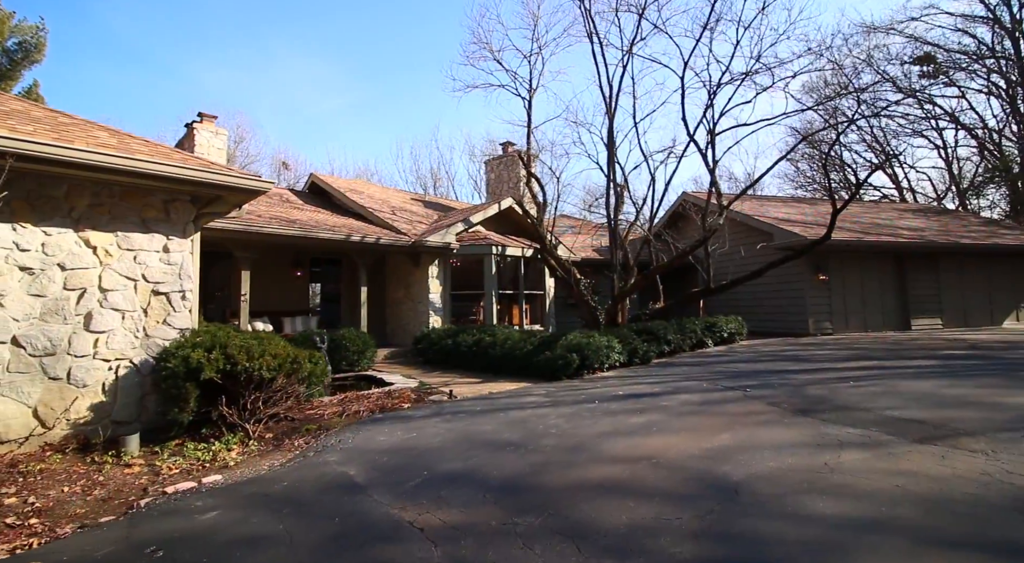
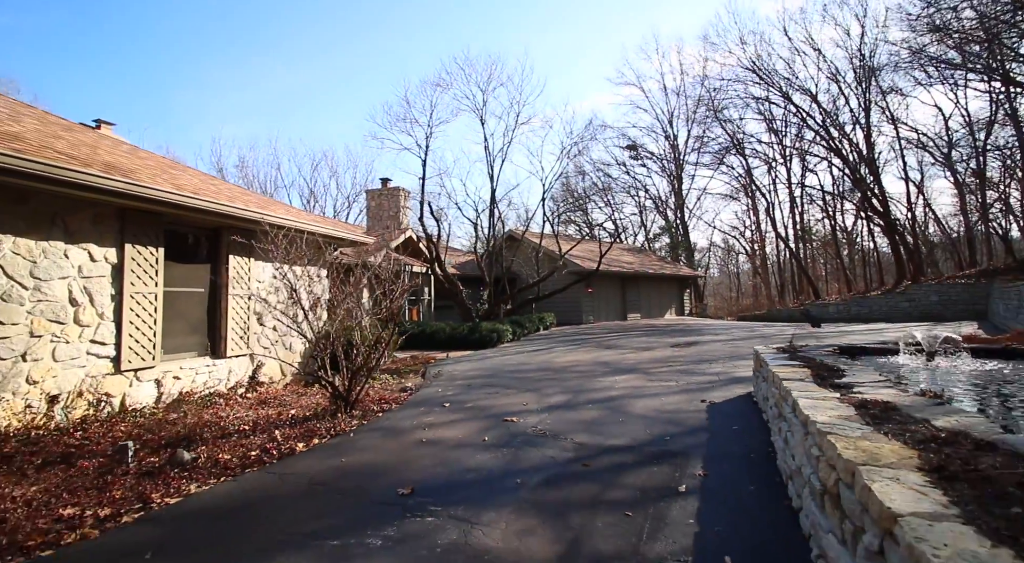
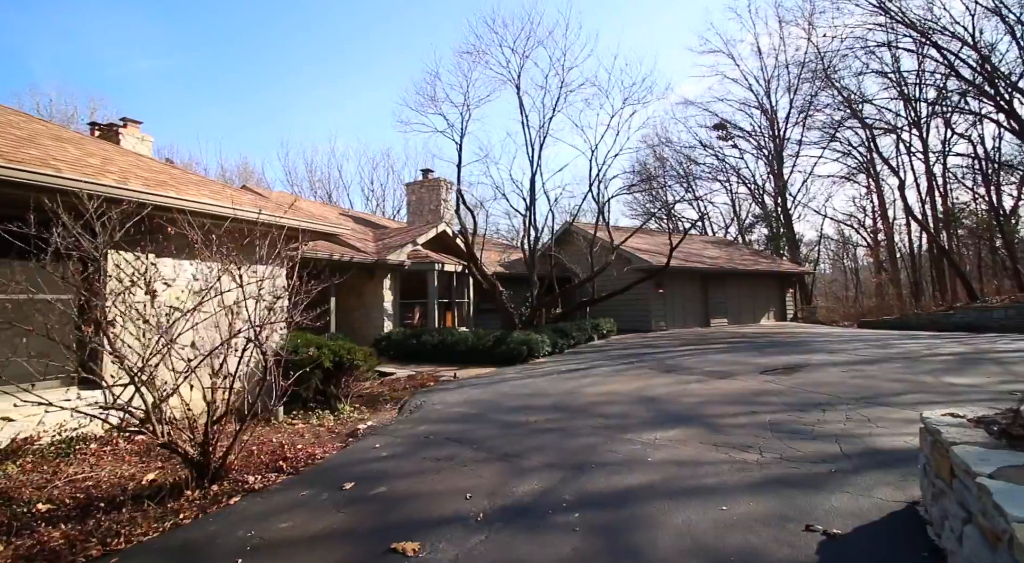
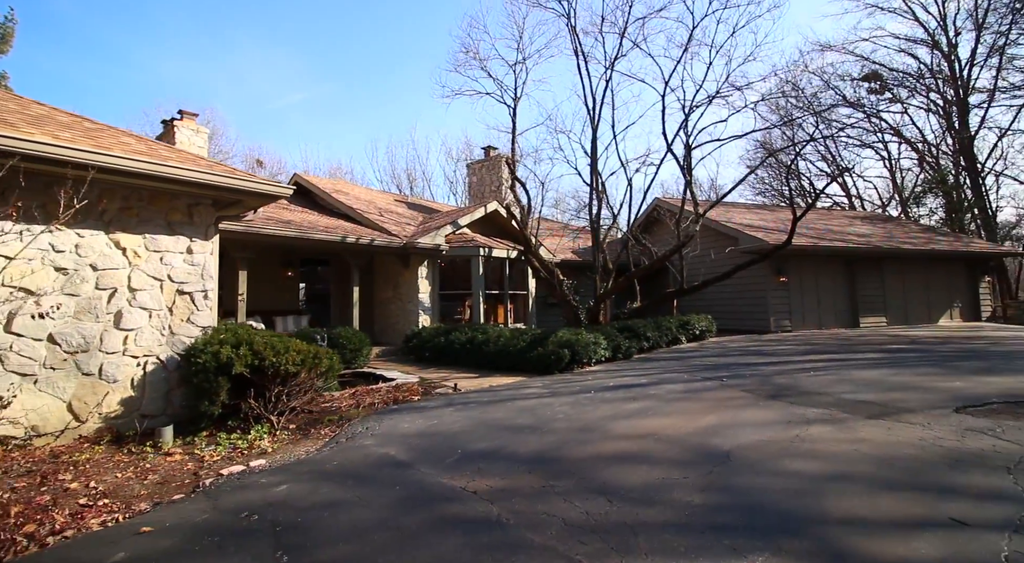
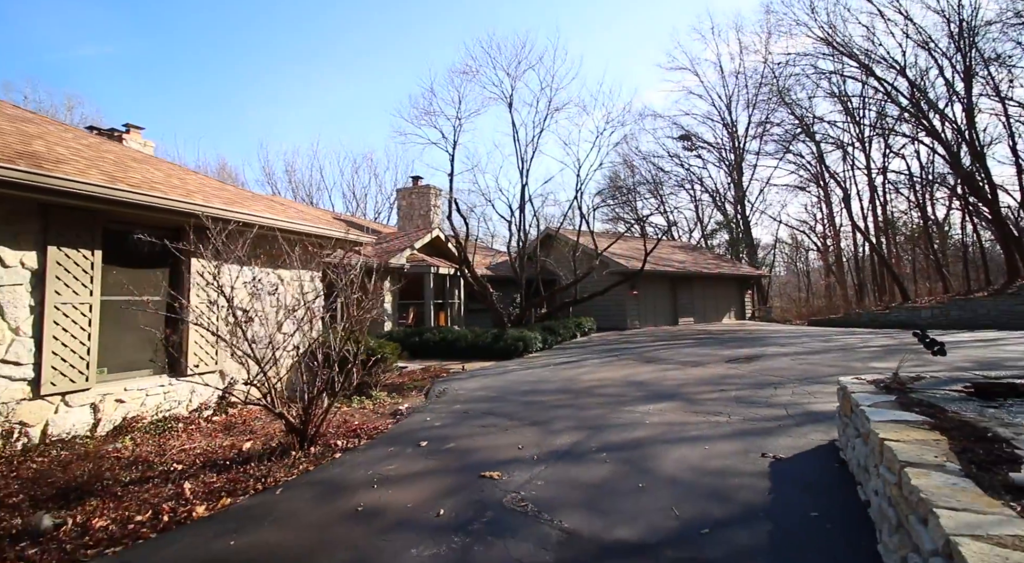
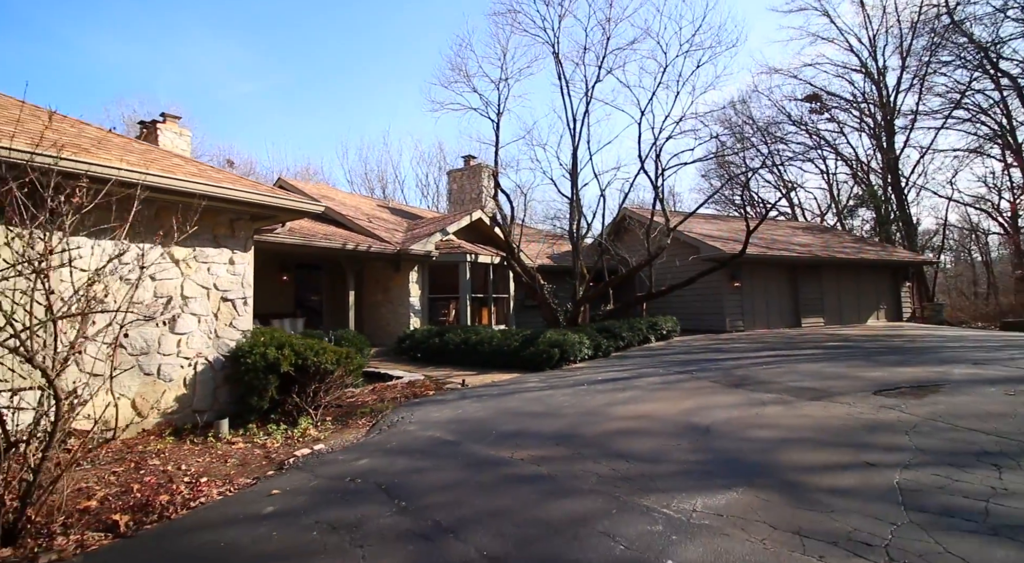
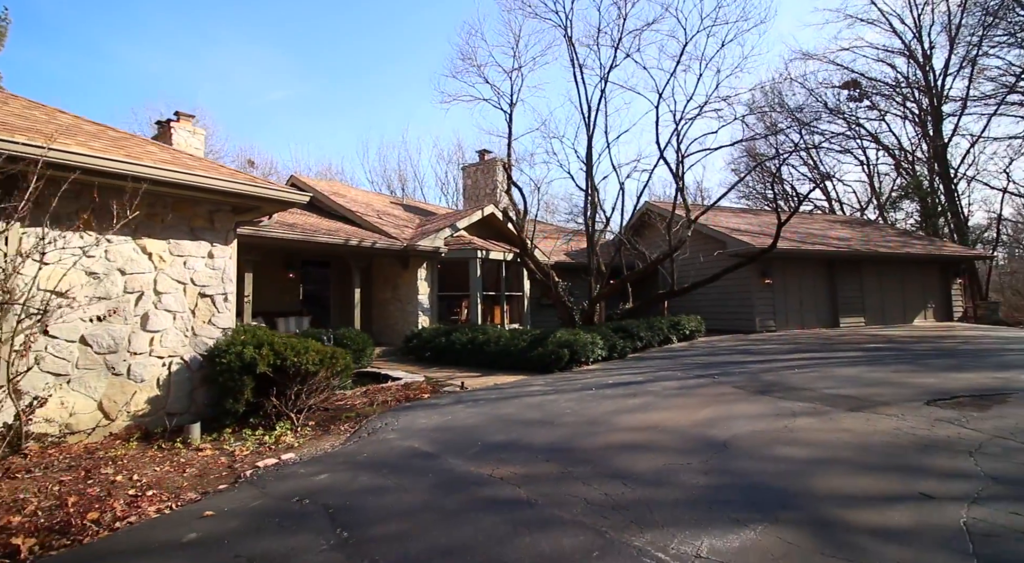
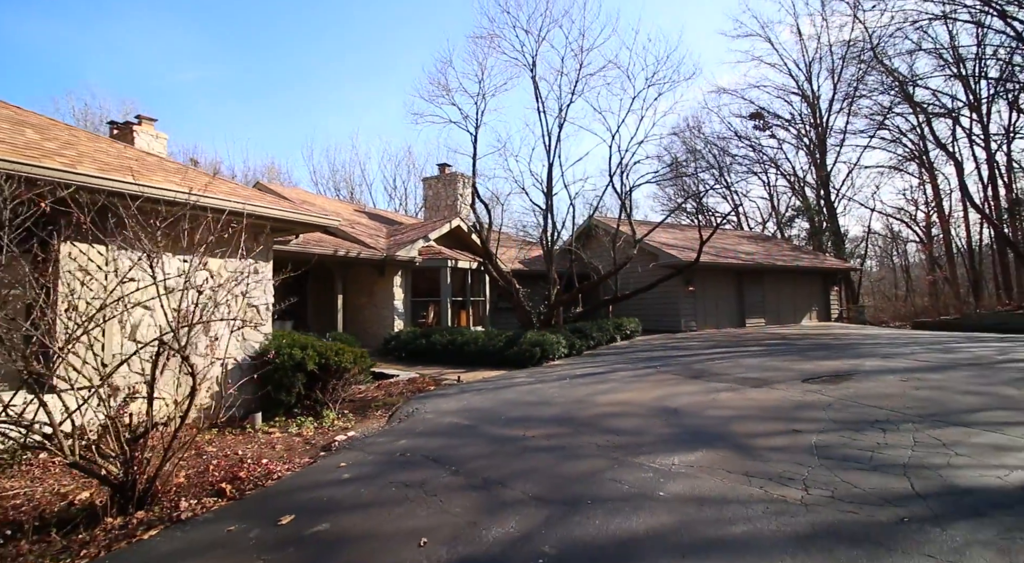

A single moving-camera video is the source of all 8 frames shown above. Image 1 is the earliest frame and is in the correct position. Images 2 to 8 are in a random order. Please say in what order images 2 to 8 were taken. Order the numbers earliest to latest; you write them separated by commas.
4, 7, 6, 8, 3, 5, 2
